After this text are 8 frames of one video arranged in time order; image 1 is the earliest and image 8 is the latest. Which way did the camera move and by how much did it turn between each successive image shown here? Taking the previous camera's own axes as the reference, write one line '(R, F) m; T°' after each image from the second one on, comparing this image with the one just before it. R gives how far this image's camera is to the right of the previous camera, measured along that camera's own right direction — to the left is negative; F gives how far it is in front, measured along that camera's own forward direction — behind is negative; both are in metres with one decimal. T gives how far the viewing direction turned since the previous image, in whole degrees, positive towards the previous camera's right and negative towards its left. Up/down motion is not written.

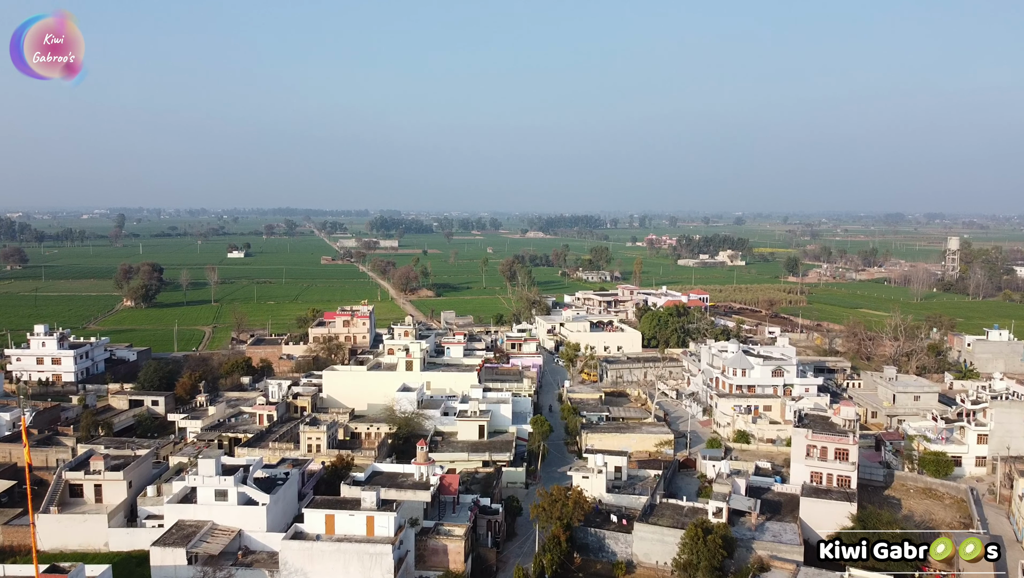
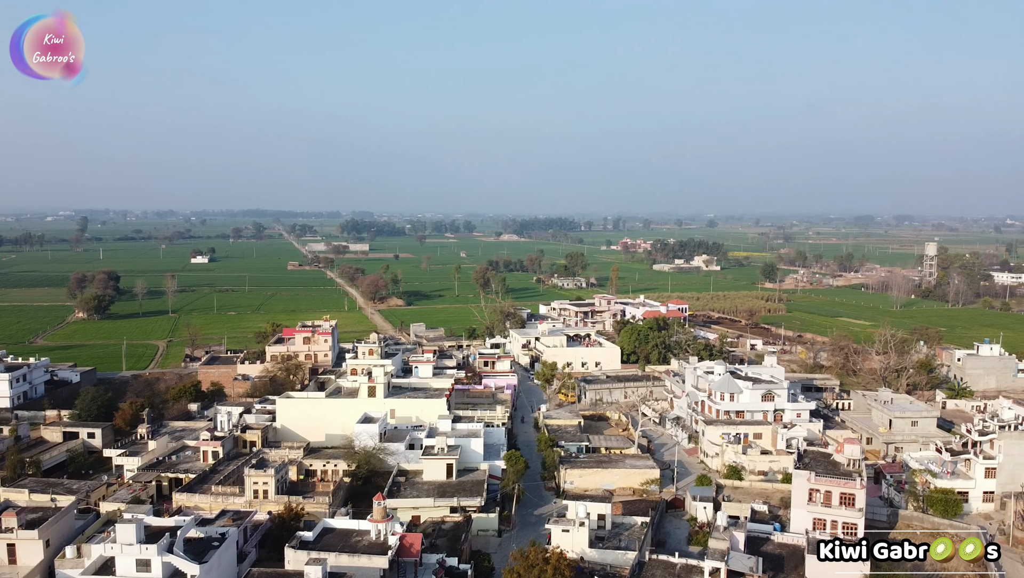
(+0.1, +1.9) m; +2°
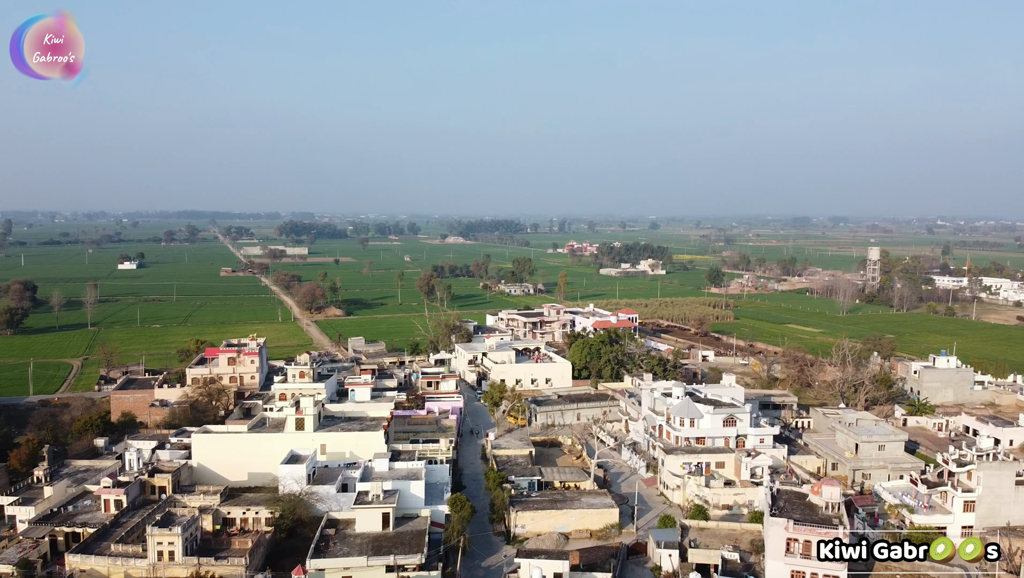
(+0.1, +1.9) m; +4°
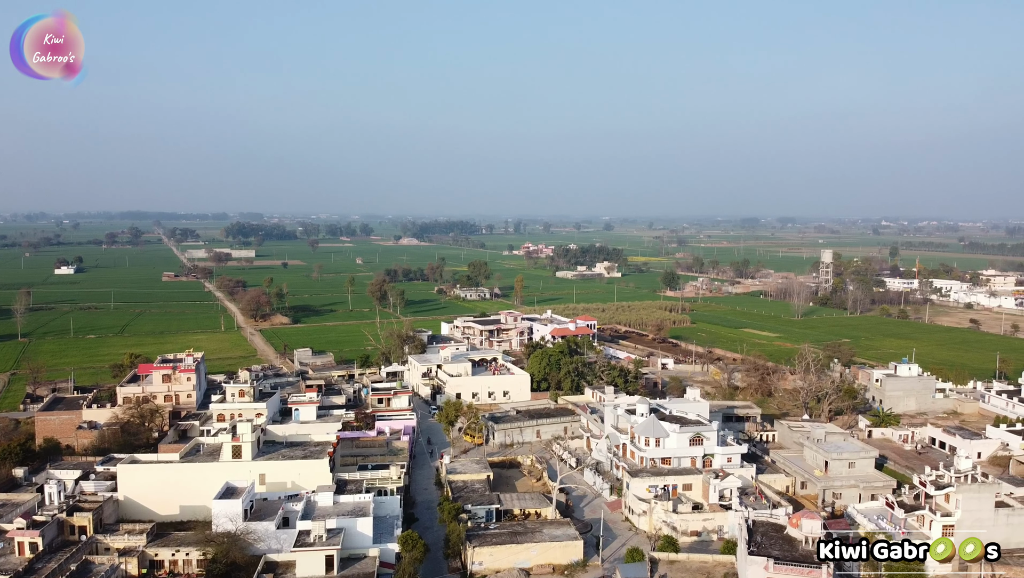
(0.0, +1.3) m; +3°
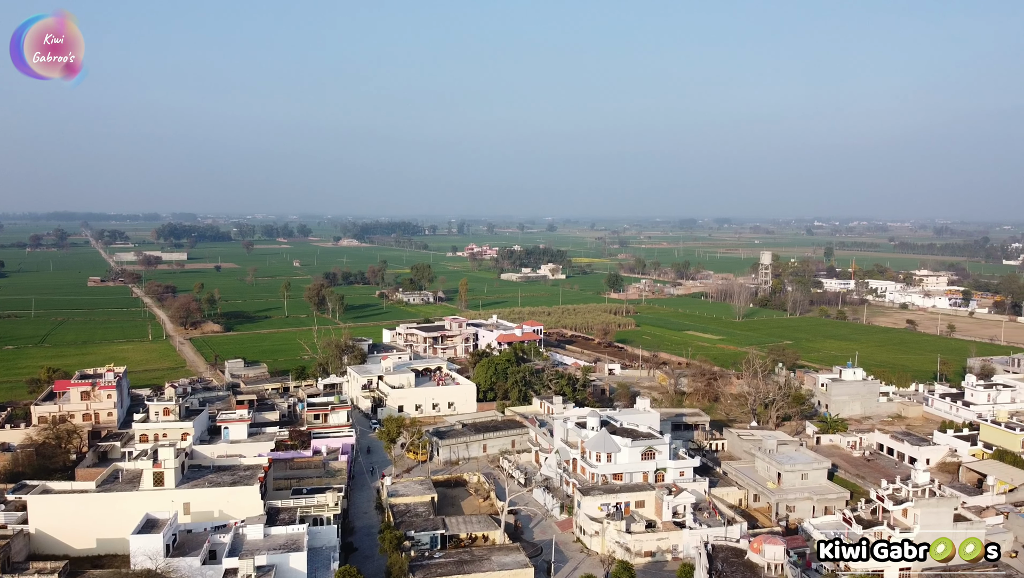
(0.0, +1.0) m; +4°
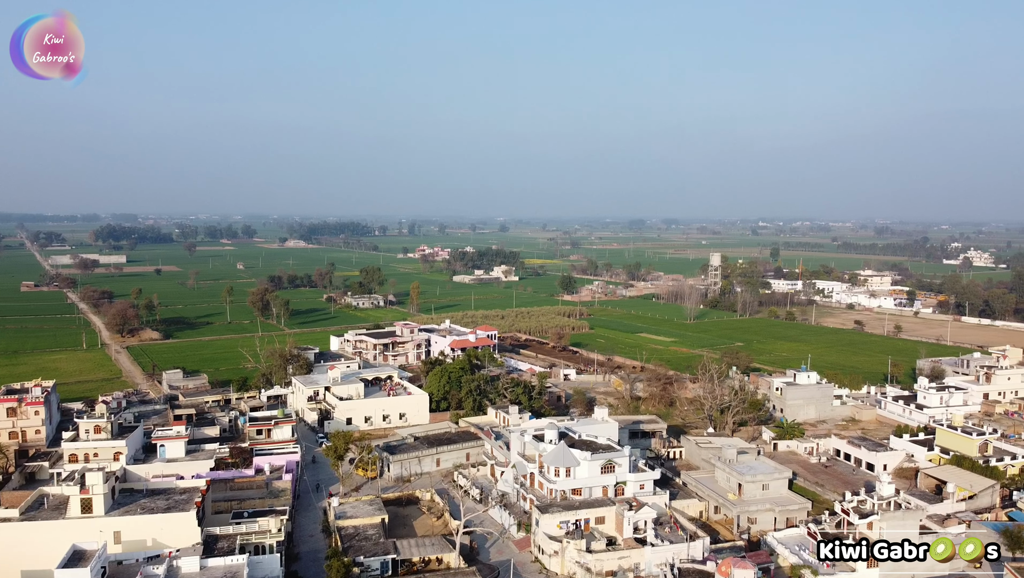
(0.0, +0.8) m; +3°
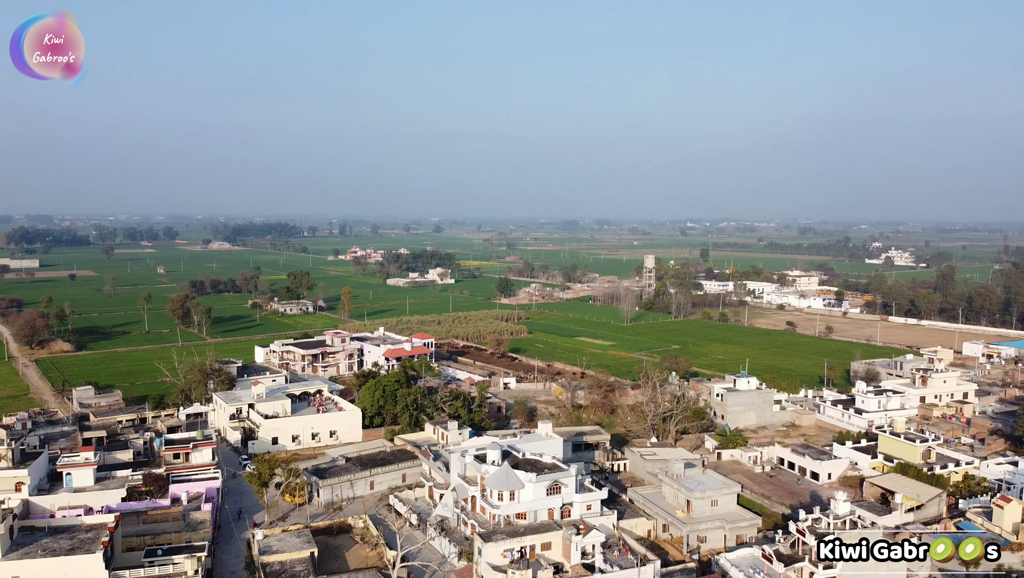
(-0.1, +1.1) m; +5°
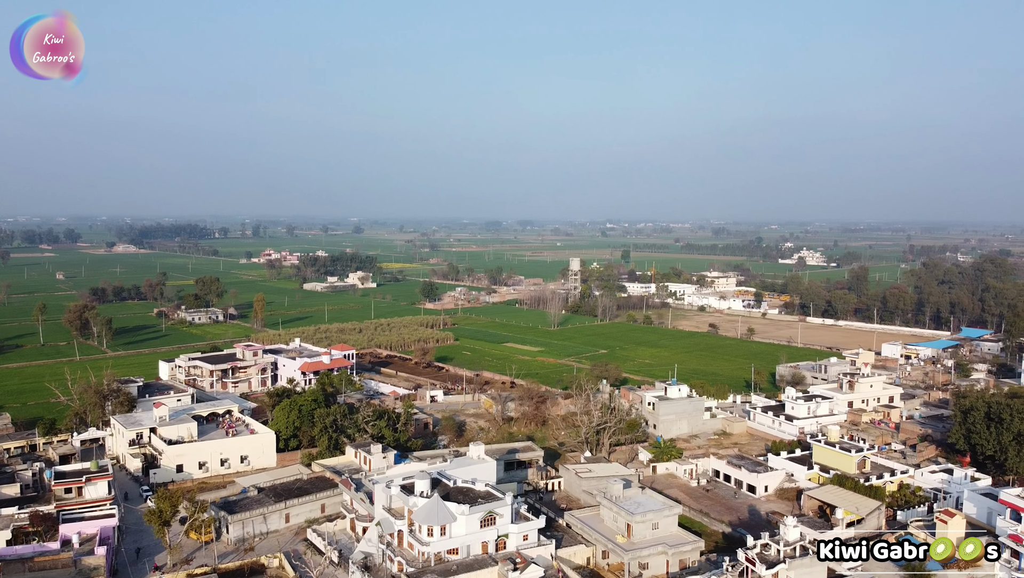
(-0.1, +1.4) m; +6°
